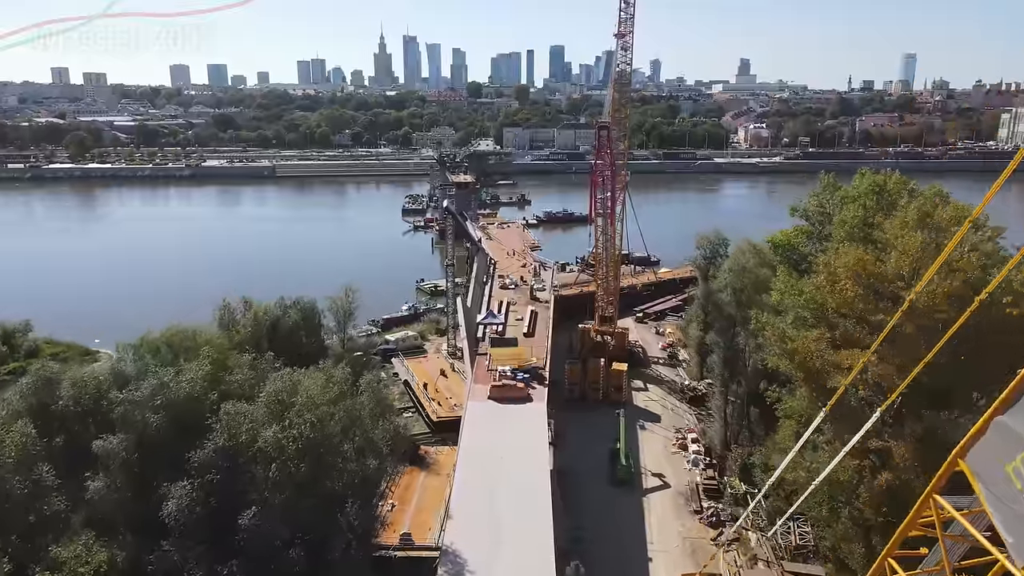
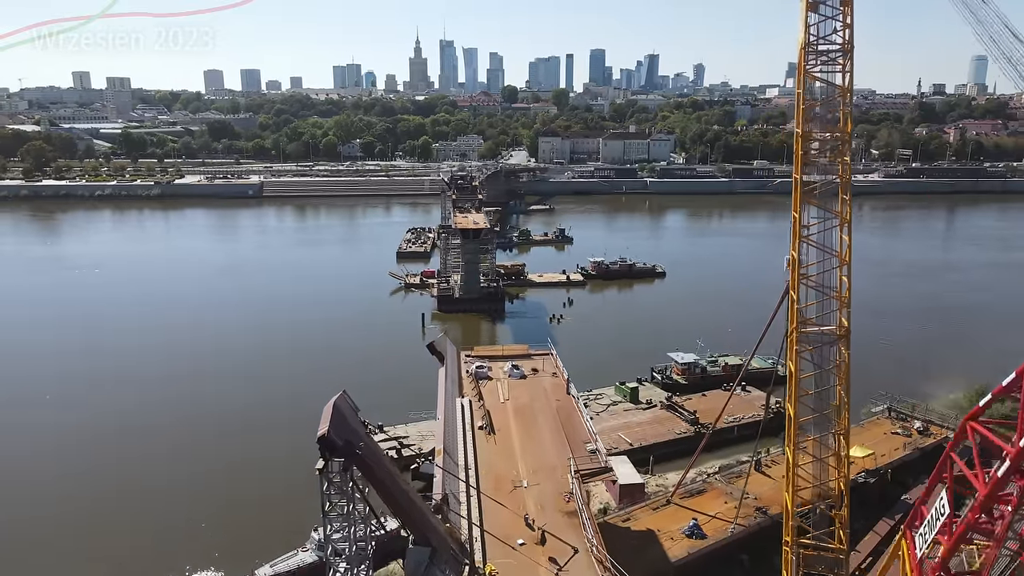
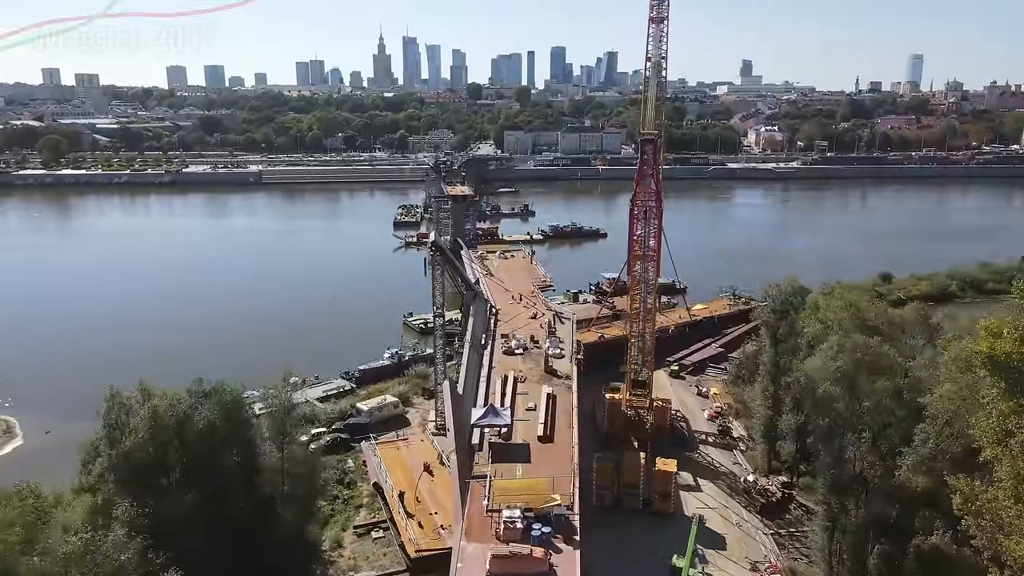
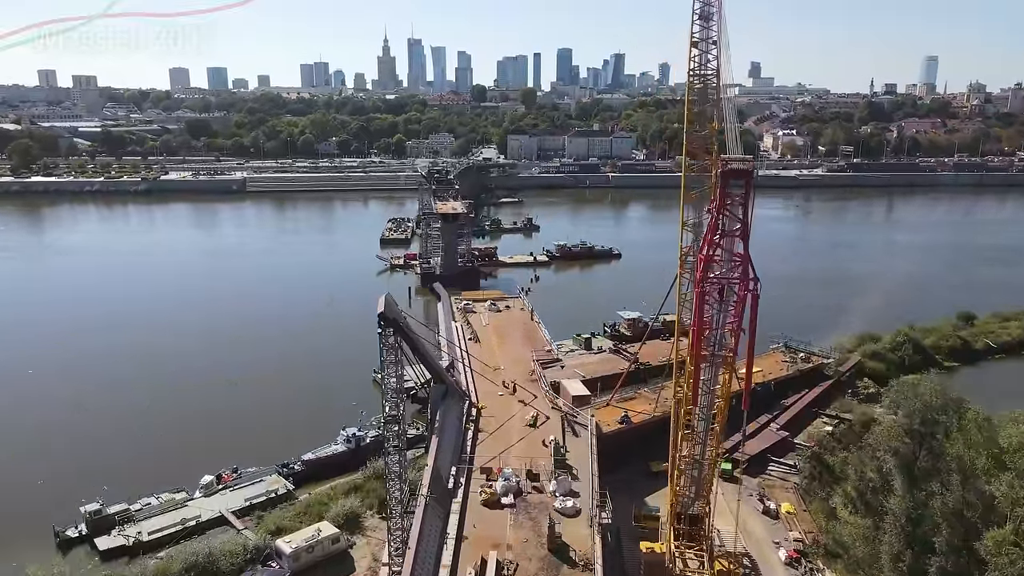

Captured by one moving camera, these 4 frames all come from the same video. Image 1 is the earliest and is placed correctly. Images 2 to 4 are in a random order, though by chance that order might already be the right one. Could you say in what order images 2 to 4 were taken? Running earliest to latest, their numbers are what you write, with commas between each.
3, 4, 2
